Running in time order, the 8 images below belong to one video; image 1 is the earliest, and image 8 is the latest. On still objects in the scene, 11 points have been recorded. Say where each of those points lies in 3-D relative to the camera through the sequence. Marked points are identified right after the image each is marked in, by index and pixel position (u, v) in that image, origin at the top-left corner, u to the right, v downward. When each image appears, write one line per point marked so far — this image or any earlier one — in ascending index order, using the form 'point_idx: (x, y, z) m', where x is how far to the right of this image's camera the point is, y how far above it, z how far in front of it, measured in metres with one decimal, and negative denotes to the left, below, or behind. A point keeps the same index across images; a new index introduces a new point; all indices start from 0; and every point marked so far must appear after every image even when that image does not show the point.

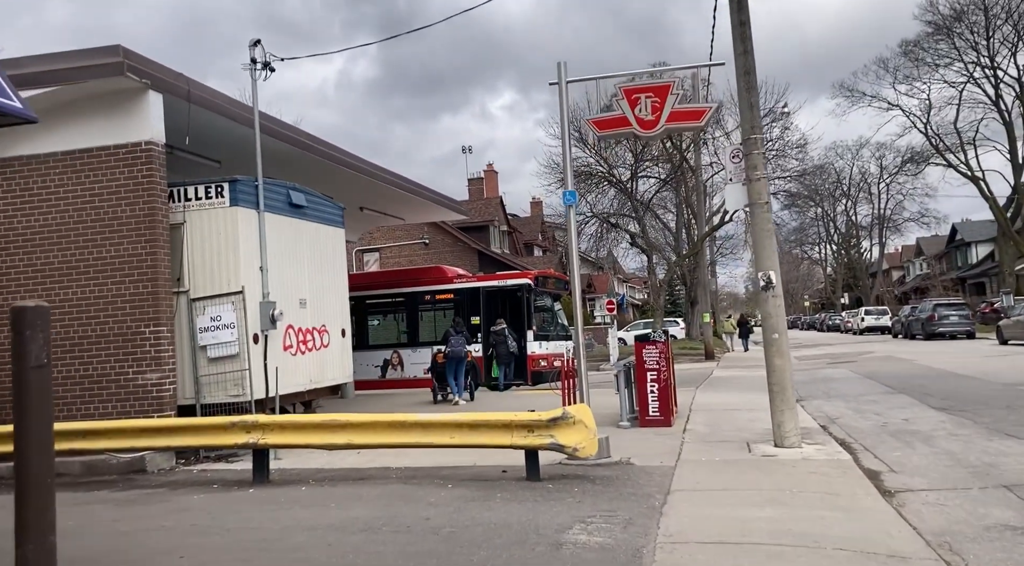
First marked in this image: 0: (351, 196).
0: (-3.6, +2.0, +19.0) m
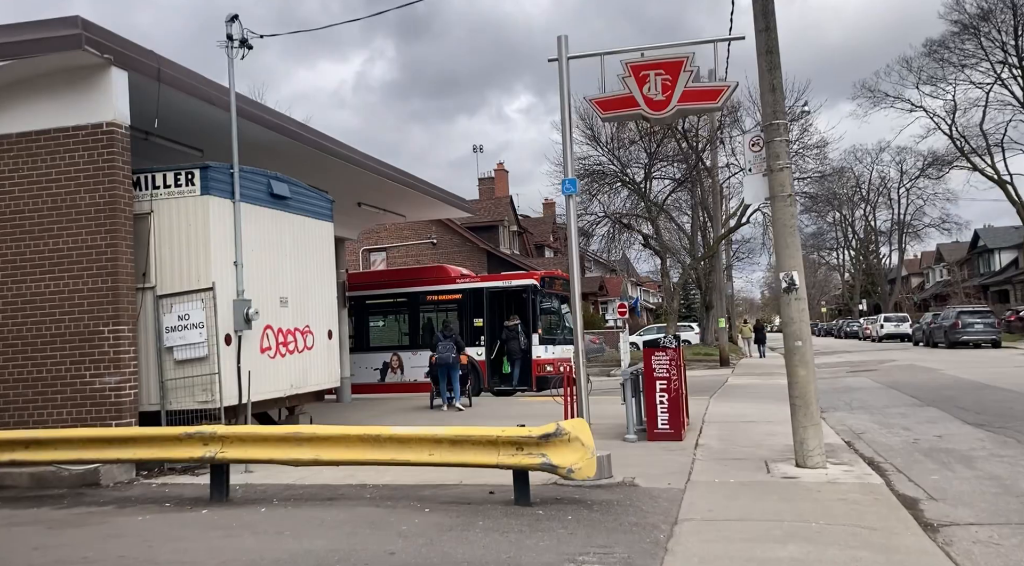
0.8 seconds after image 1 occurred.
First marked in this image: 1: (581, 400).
0: (-3.5, +2.0, +18.1) m
1: (+0.7, -1.2, +8.7) m
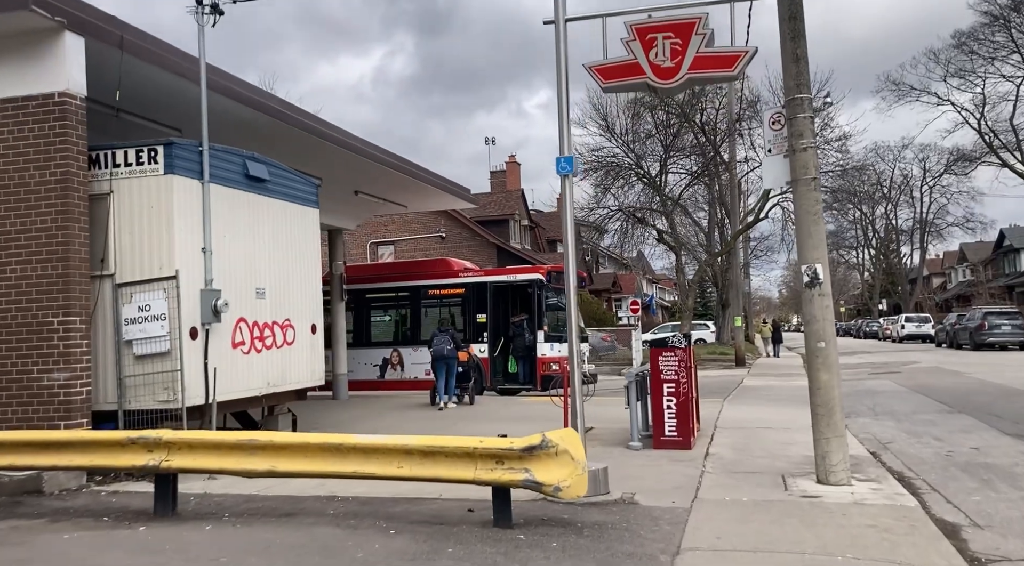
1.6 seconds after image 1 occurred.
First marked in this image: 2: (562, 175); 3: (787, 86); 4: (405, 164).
0: (-3.4, +2.1, +17.3) m
1: (+0.6, -1.1, +7.8) m
2: (+0.4, +1.0, +7.6) m
3: (+2.7, +1.9, +8.3) m
4: (-2.1, +2.4, +17.0) m
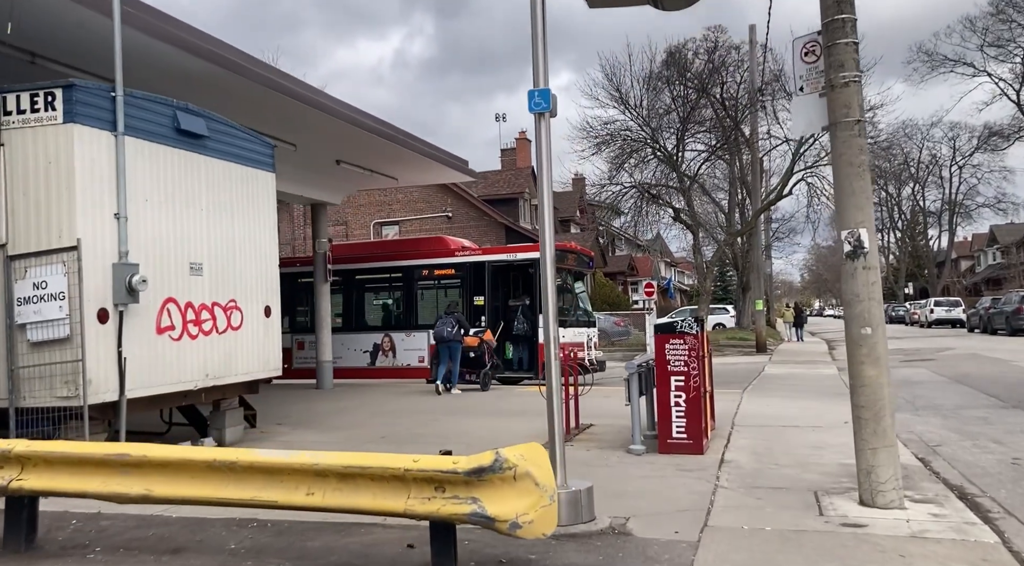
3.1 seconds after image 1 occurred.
0: (-3.5, +2.5, +15.7) m
1: (+0.3, -0.9, +6.2) m
2: (+0.2, +1.2, +5.9) m
3: (+2.4, +2.2, +6.6) m
4: (-2.2, +2.8, +15.4) m
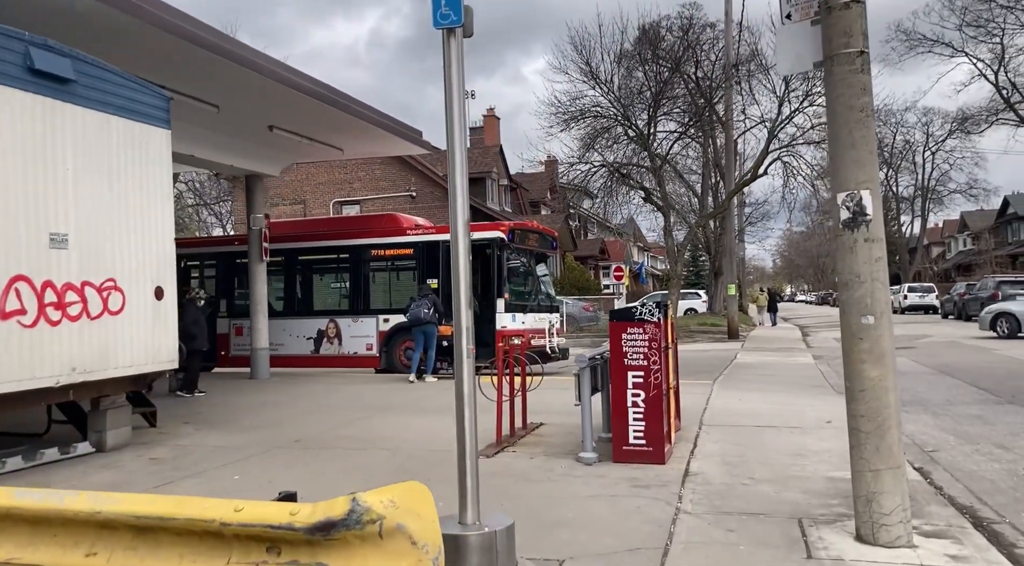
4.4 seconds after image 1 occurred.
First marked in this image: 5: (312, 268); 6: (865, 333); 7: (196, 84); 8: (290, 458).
0: (-4.3, +2.9, +14.1) m
1: (-0.2, -0.8, +4.8) m
2: (-0.4, +1.3, +4.5) m
3: (+1.9, +2.3, +5.2) m
4: (-3.0, +3.1, +13.9) m
5: (-4.3, +0.3, +17.9) m
6: (+2.1, -0.3, +5.0) m
7: (-4.8, +3.0, +12.6) m
8: (-2.1, -1.7, +8.0) m
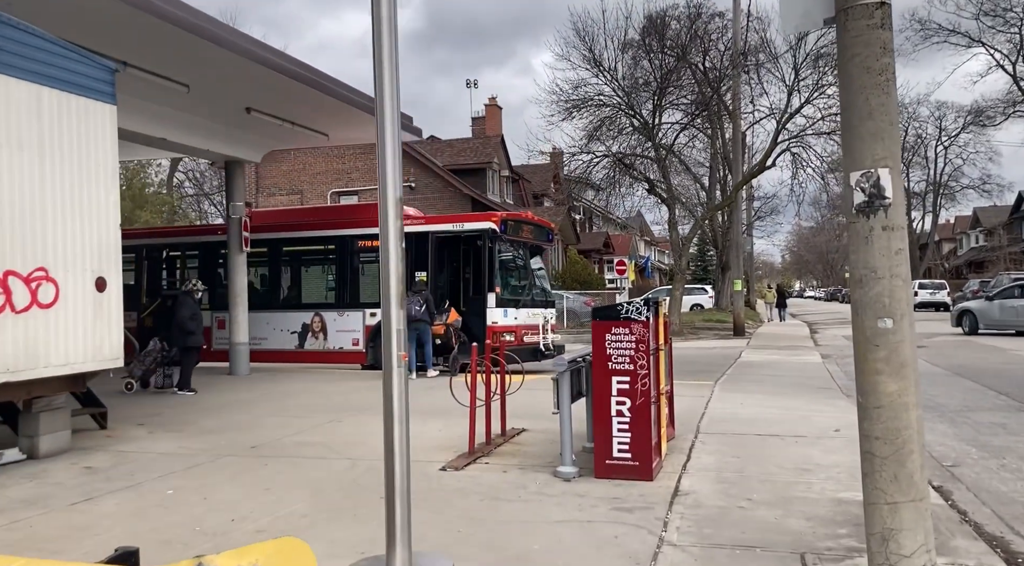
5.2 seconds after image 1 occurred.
0: (-4.4, +3.0, +13.4) m
1: (-0.5, -0.7, +4.0) m
2: (-0.6, +1.4, +3.7) m
3: (+1.7, +2.3, +4.3) m
4: (-3.1, +3.2, +13.1) m
5: (-4.4, +0.5, +17.1) m
6: (+1.8, -0.3, +4.2) m
7: (-5.0, +3.1, +11.8) m
8: (-2.4, -1.6, +7.2) m
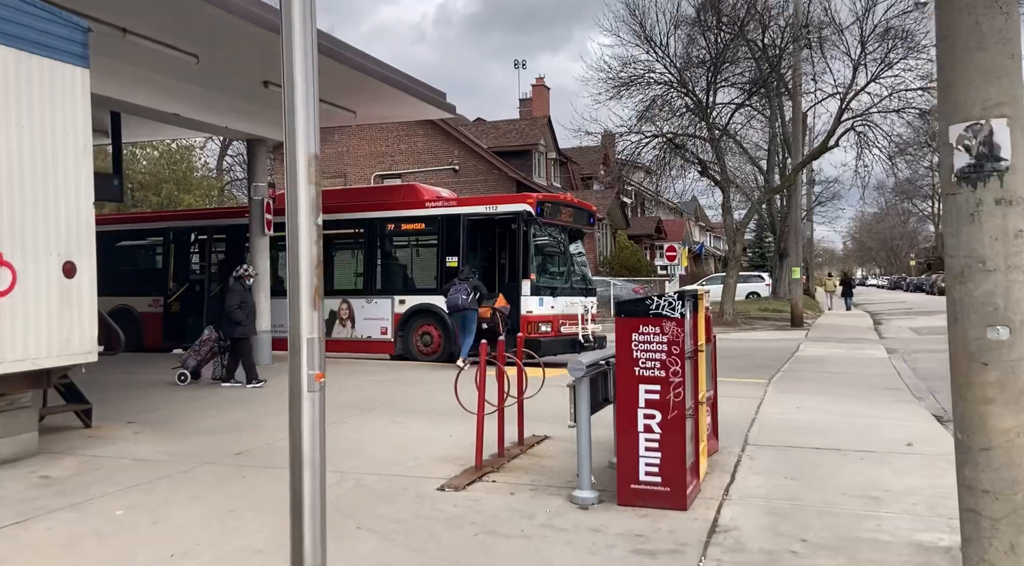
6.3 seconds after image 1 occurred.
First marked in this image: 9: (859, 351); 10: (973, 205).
0: (-3.9, +3.2, +12.5) m
1: (-0.6, -0.7, +3.0) m
2: (-0.7, +1.4, +2.7) m
3: (+1.6, +2.4, +3.1) m
4: (-2.6, +3.5, +12.2) m
5: (-3.7, +0.8, +16.3) m
6: (+1.7, -0.3, +3.0) m
7: (-4.6, +3.3, +11.0) m
8: (-2.3, -1.5, +6.3) m
9: (+7.5, -1.5, +18.3) m
10: (+1.7, +0.3, +3.0) m
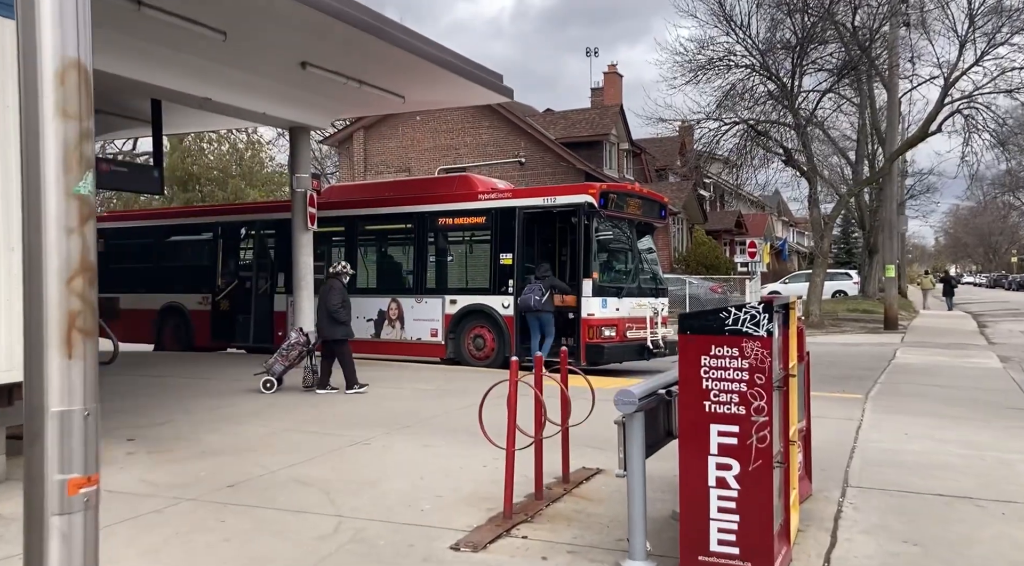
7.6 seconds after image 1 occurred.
0: (-3.1, +3.3, +11.5) m
1: (-0.7, -0.7, +1.8) m
2: (-0.8, +1.4, +1.4) m
3: (+1.5, +2.3, +1.7) m
4: (-1.9, +3.5, +11.0) m
5: (-2.5, +0.8, +15.3) m
6: (+1.6, -0.3, +1.5) m
7: (-3.9, +3.3, +10.1) m
8: (-2.0, -1.5, +5.2) m
9: (+8.8, -1.5, +16.3) m
10: (+1.6, +0.2, +1.6) m
